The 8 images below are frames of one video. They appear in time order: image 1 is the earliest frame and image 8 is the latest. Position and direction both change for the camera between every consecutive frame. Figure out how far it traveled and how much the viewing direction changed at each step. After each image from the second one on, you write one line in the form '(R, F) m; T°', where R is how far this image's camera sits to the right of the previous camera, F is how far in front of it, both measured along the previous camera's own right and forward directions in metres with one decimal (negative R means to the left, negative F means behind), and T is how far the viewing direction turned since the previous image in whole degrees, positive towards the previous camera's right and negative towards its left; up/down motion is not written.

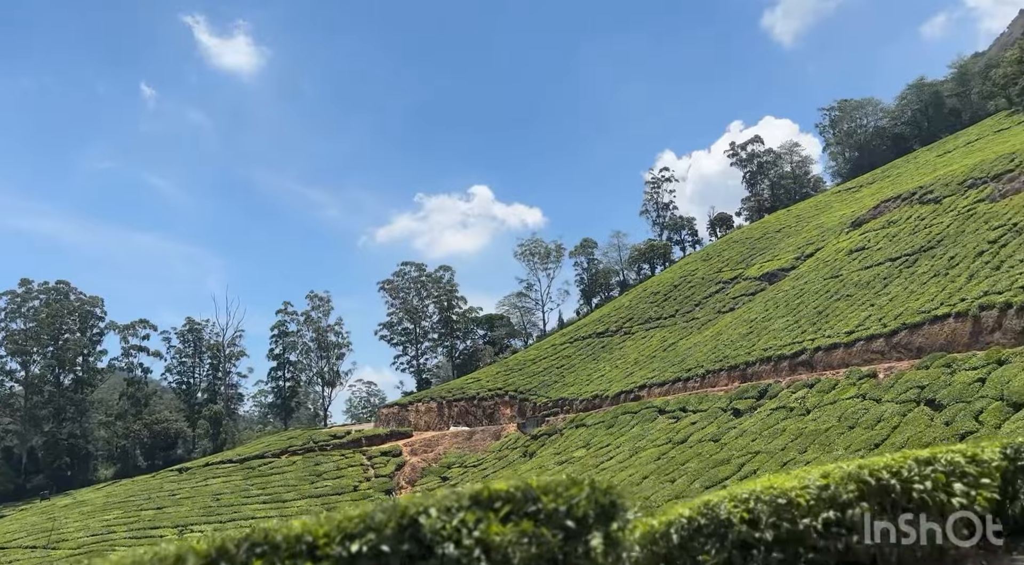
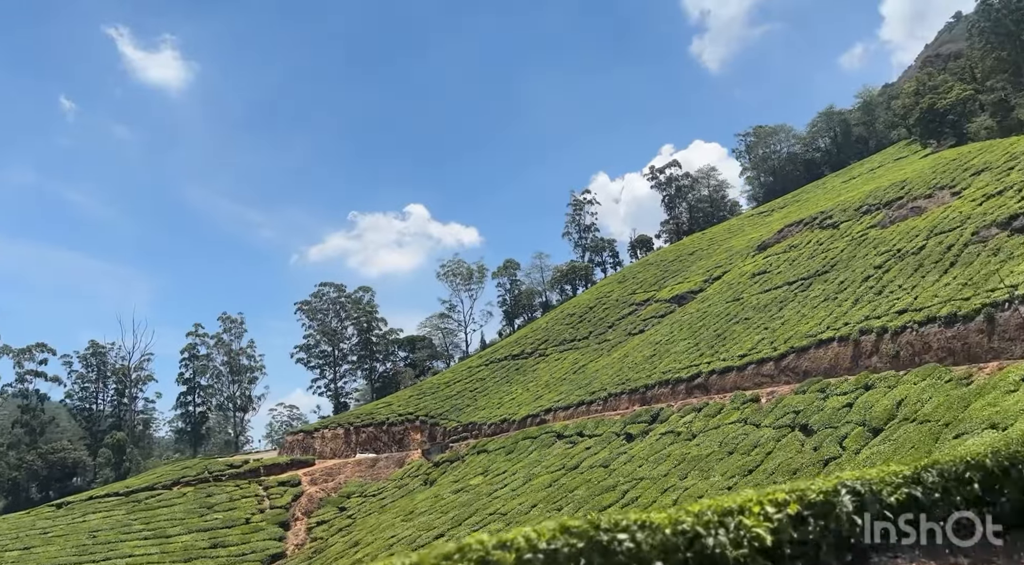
(+1.6, +0.3) m; +4°
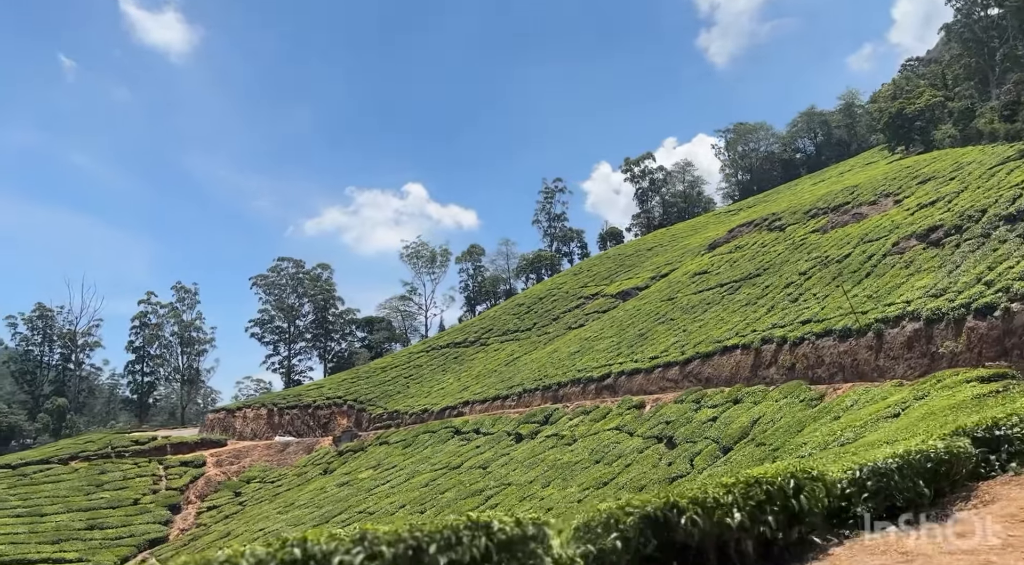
(+3.6, +1.5) m; 0°
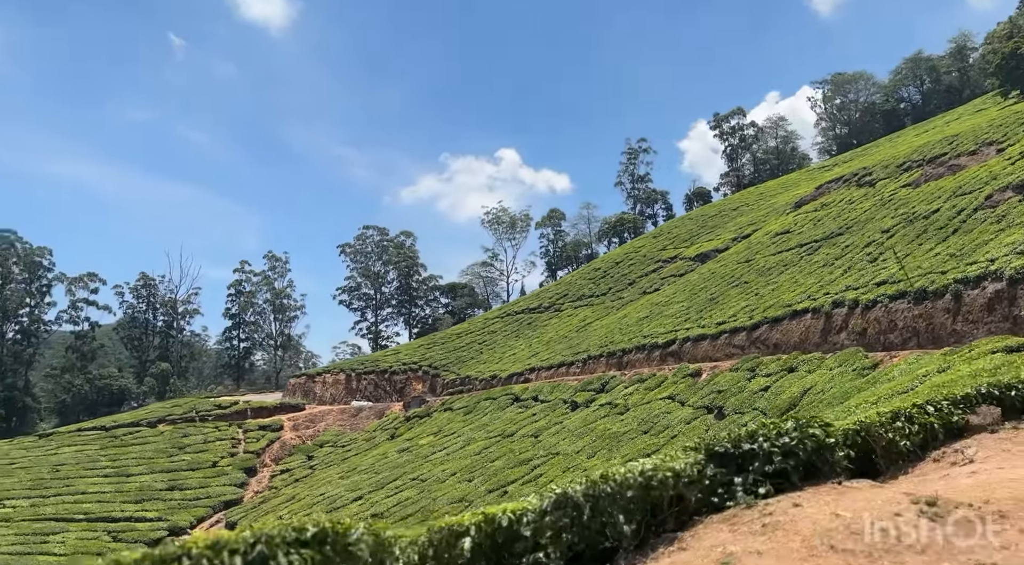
(+1.4, +0.9) m; -7°
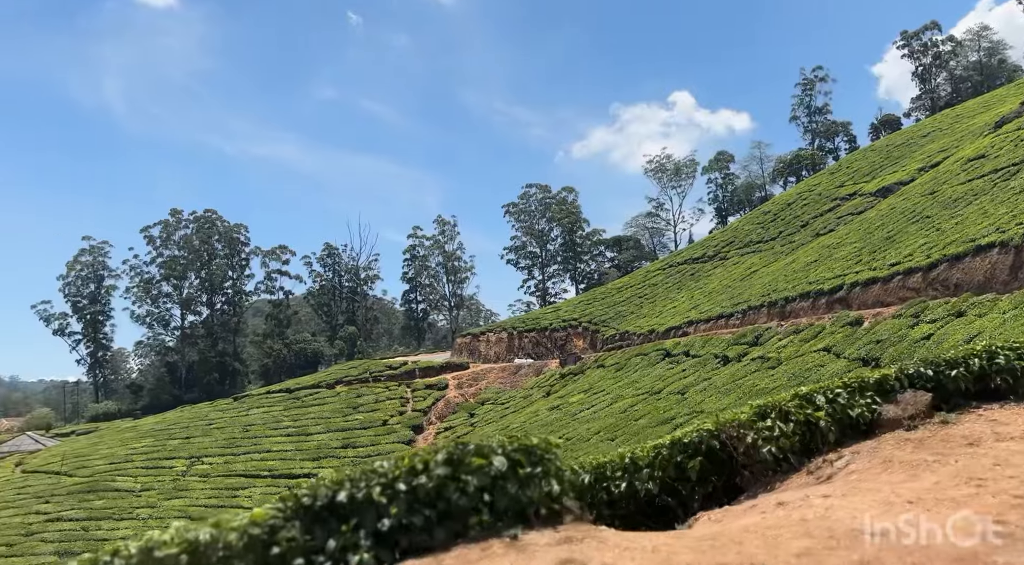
(+1.3, +0.9) m; -13°
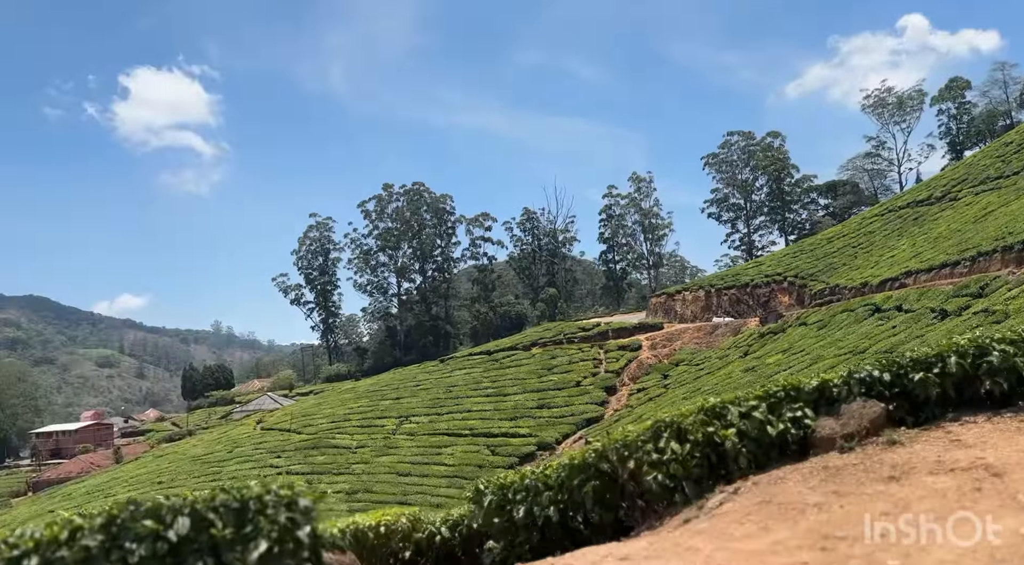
(+1.0, +0.7) m; -15°
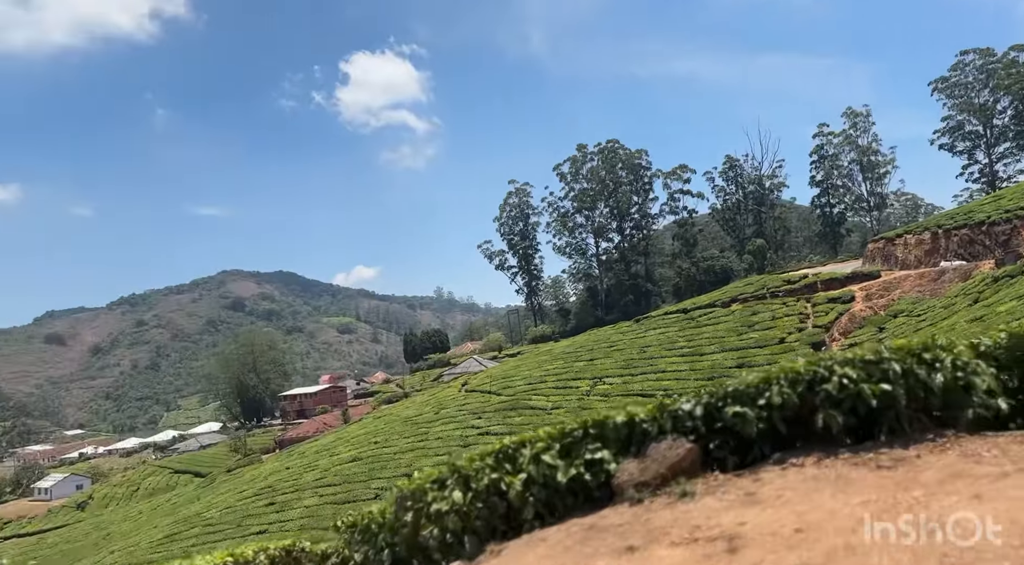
(+1.0, +0.8) m; -15°
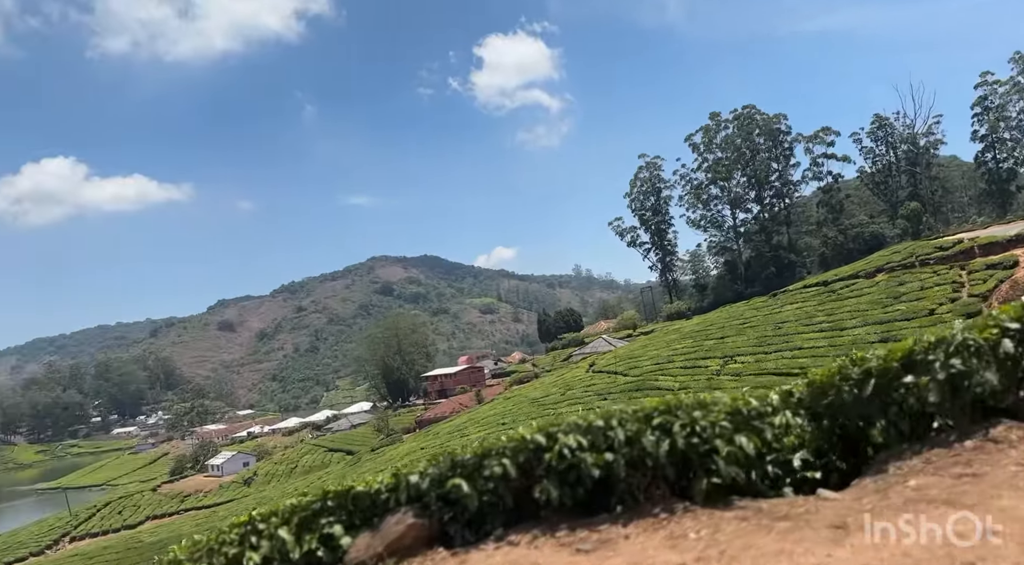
(+0.9, +0.6) m; -10°
